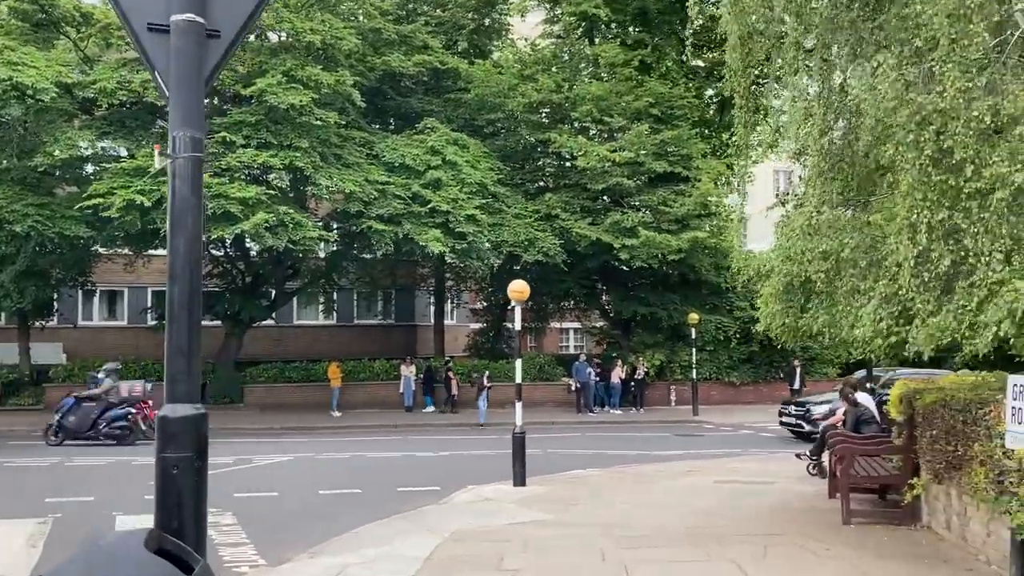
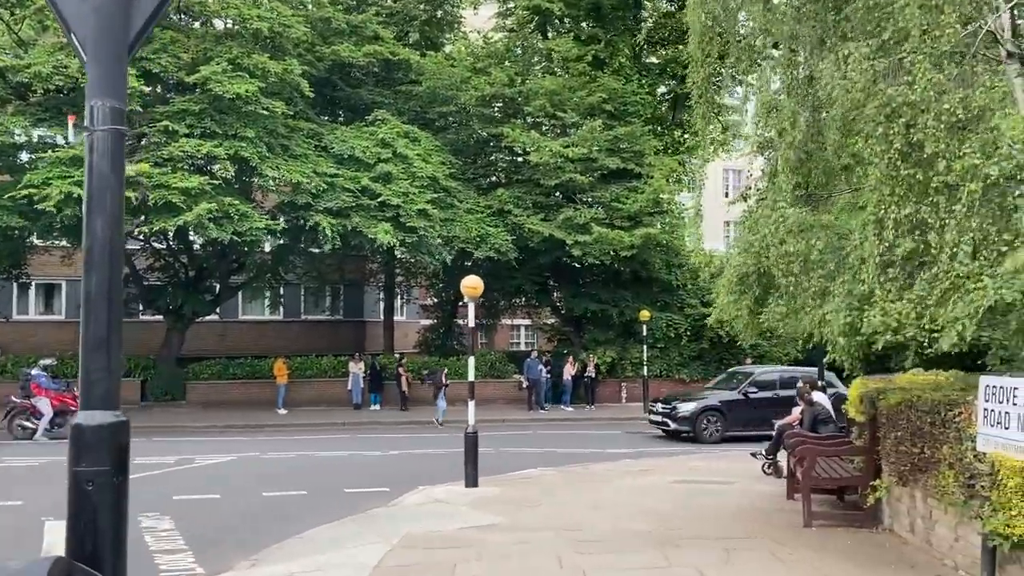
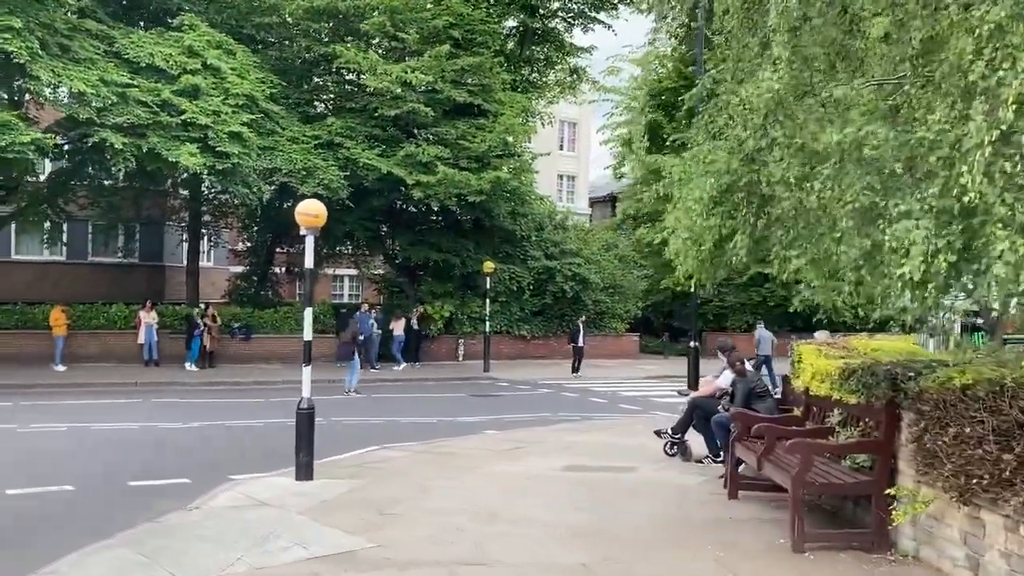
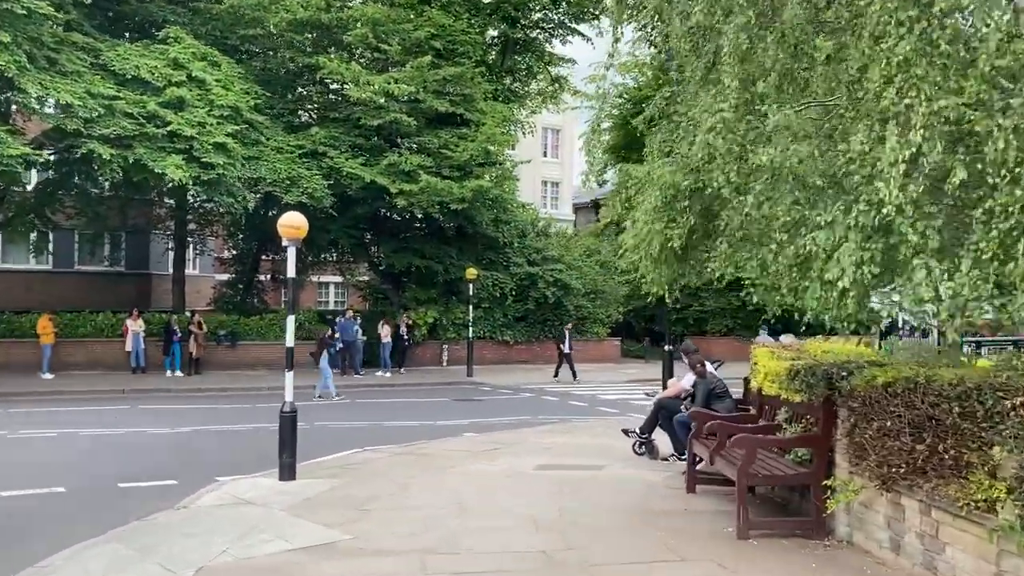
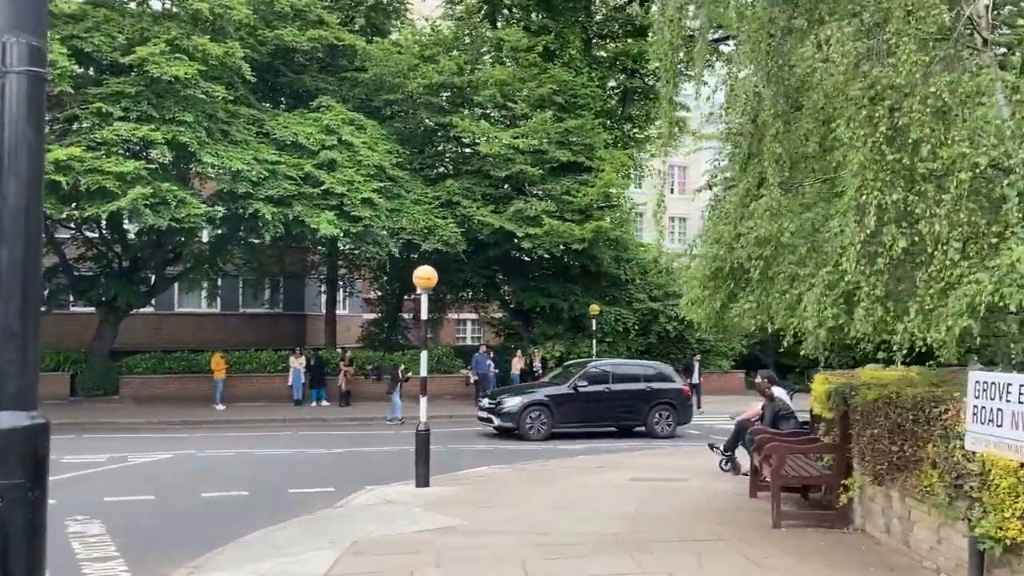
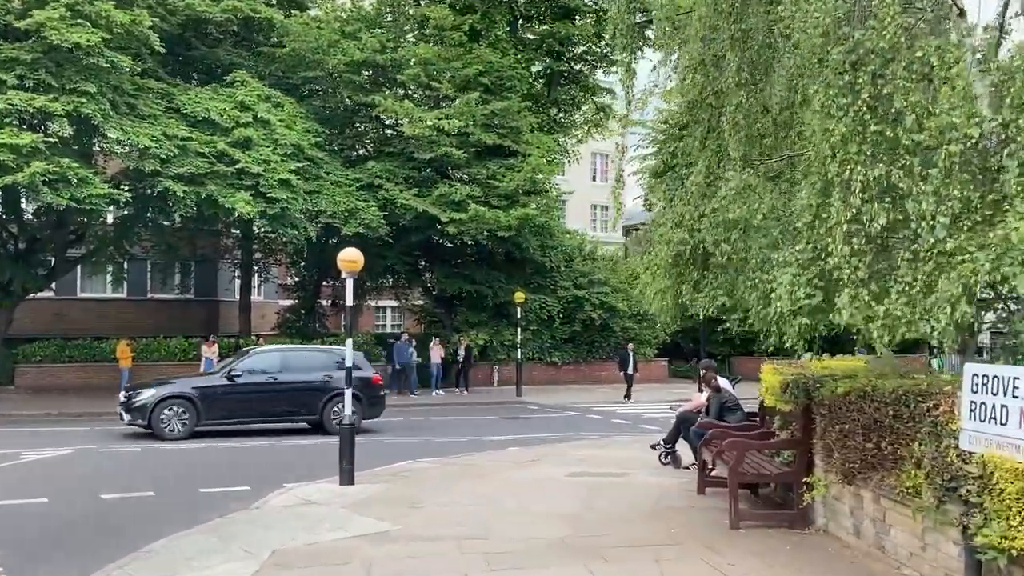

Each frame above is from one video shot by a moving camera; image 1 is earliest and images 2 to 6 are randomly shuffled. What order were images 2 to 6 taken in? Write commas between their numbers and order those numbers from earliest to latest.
2, 5, 6, 4, 3
